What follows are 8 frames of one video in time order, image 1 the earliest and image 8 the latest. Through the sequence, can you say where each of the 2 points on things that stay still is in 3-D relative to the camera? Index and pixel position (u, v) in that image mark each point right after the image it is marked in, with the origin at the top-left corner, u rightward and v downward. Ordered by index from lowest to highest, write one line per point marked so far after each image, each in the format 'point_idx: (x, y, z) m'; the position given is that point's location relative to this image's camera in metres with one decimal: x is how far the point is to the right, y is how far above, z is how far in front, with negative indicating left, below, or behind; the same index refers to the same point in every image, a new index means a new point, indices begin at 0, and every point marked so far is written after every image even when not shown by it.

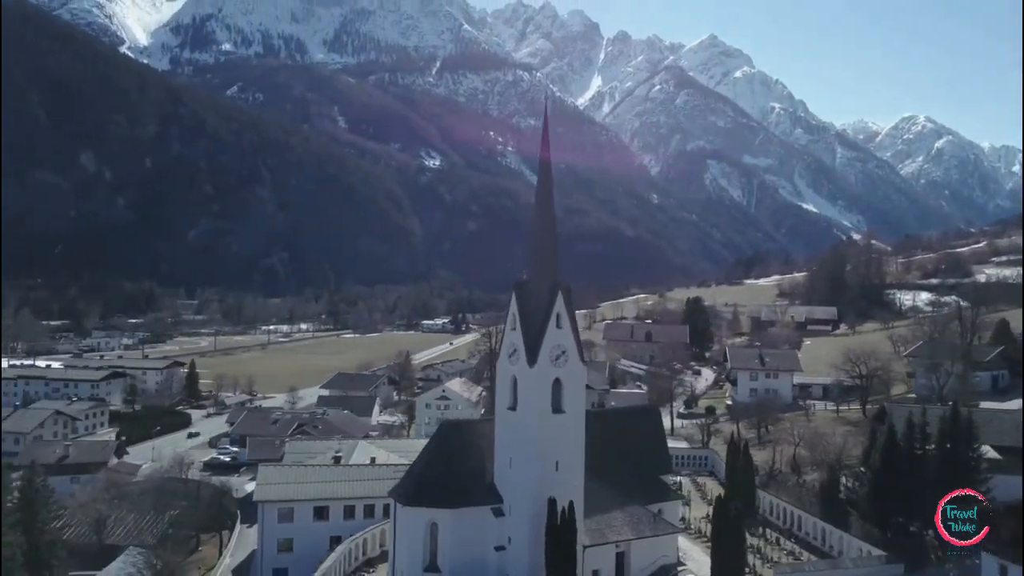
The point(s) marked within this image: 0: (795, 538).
0: (+5.4, -4.8, +15.5) m
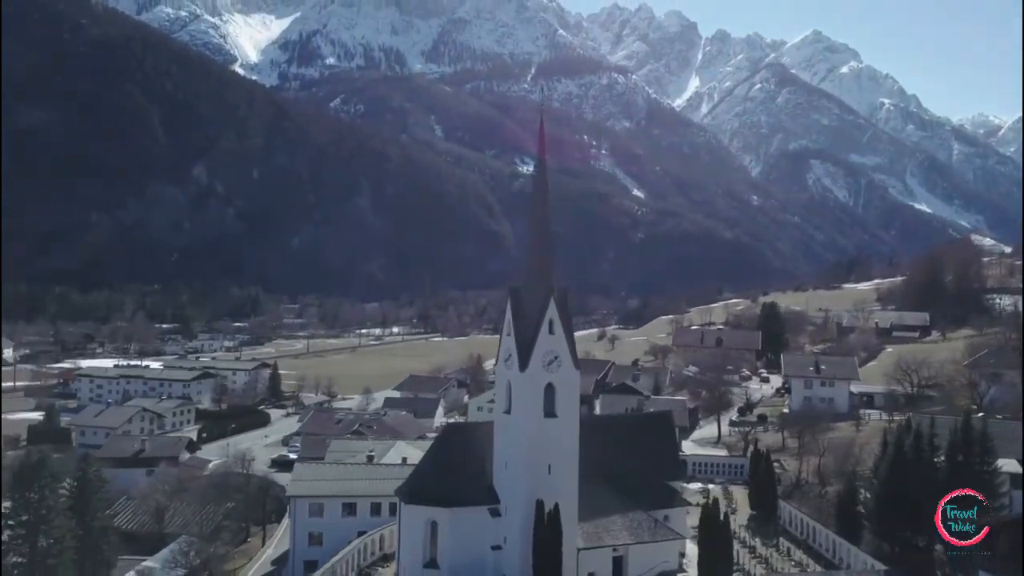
0: (+5.6, -4.9, +15.2) m
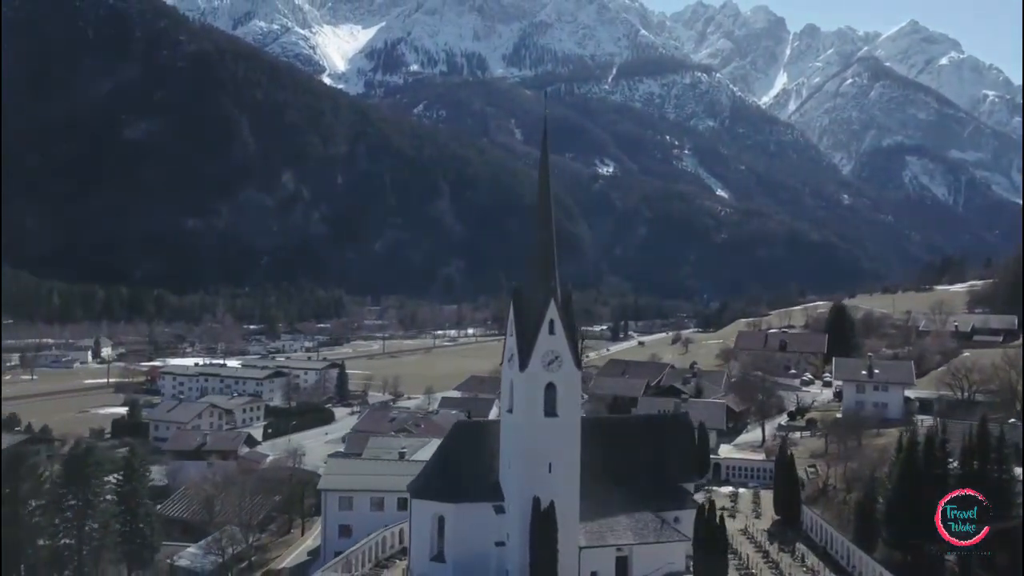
0: (+5.8, -5.0, +14.9) m
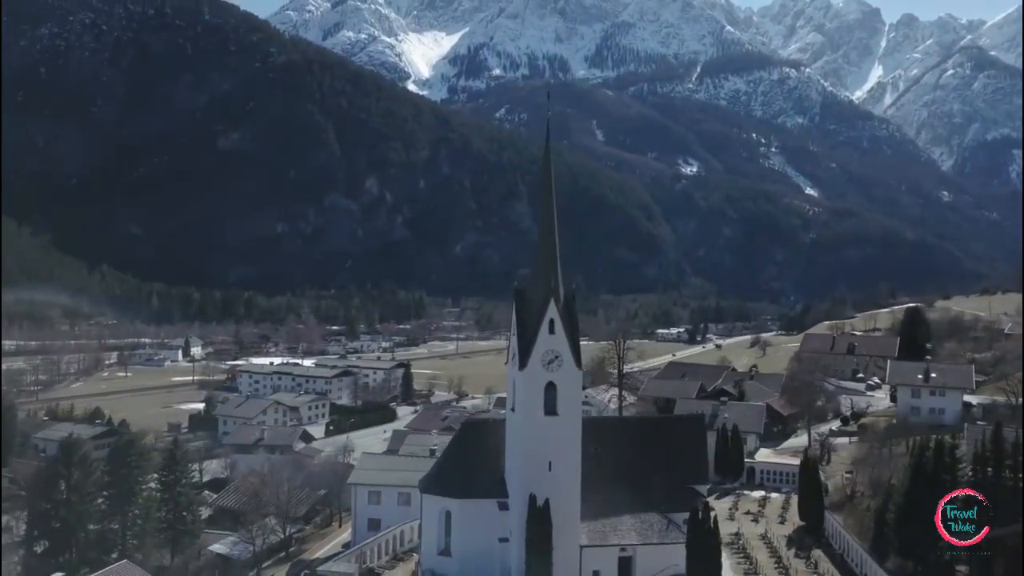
0: (+5.9, -5.0, +14.4) m
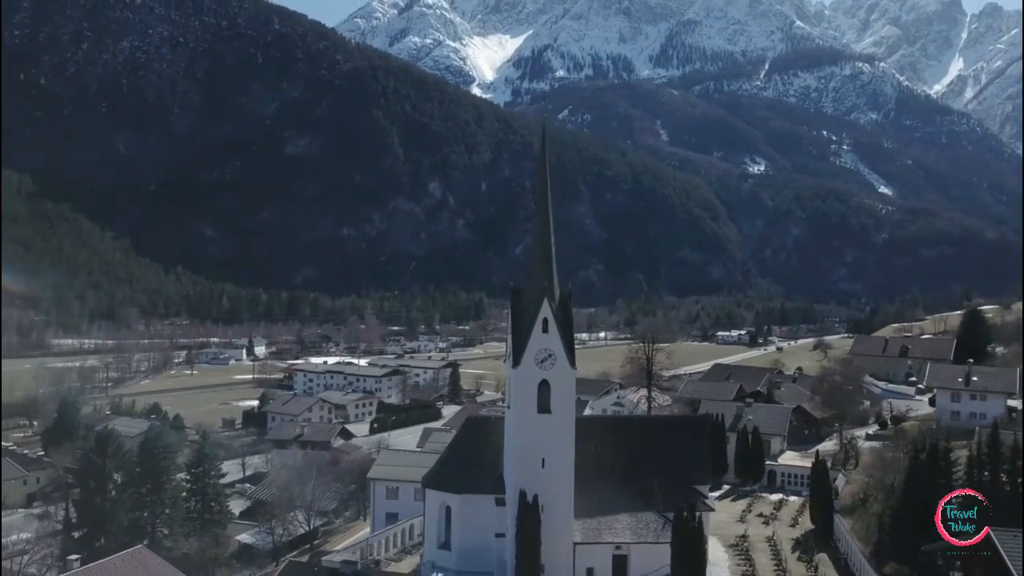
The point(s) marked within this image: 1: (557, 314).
0: (+5.8, -4.9, +14.2) m
1: (+0.8, -0.4, +14.1) m
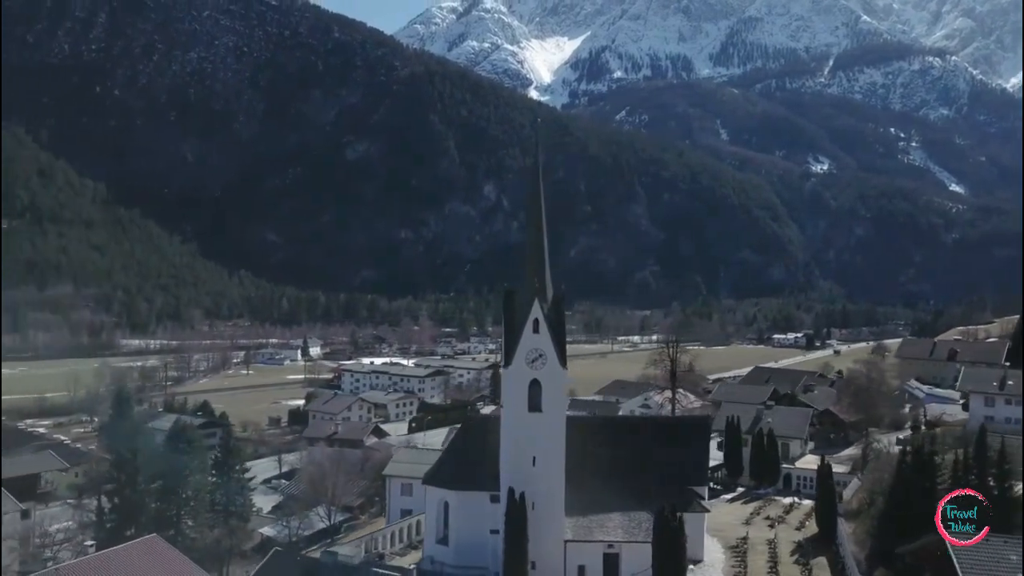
0: (+5.7, -5.0, +14.0) m
1: (+0.7, -0.5, +14.4) m
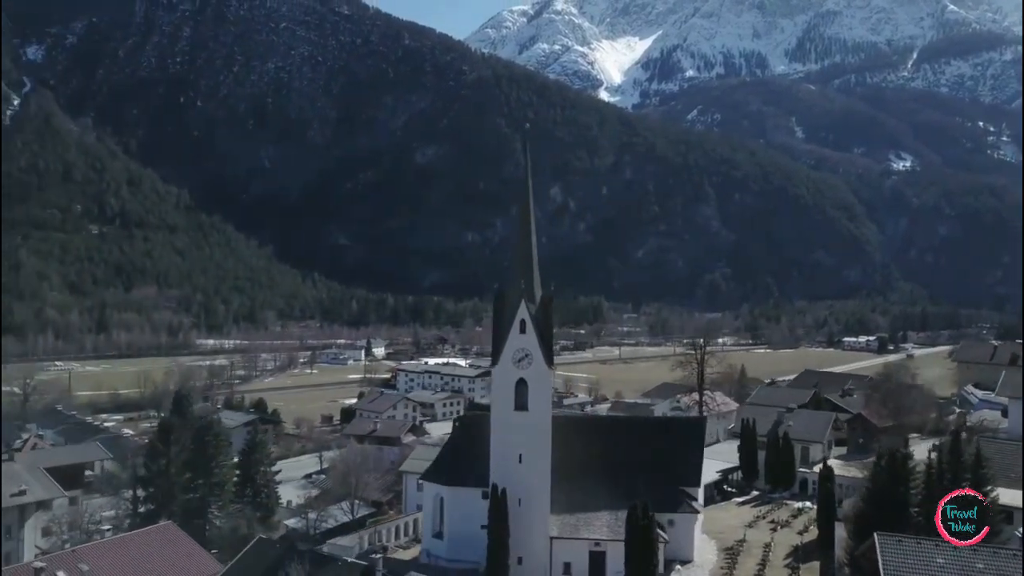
0: (+5.4, -5.0, +13.8) m
1: (+0.4, -0.5, +14.7) m
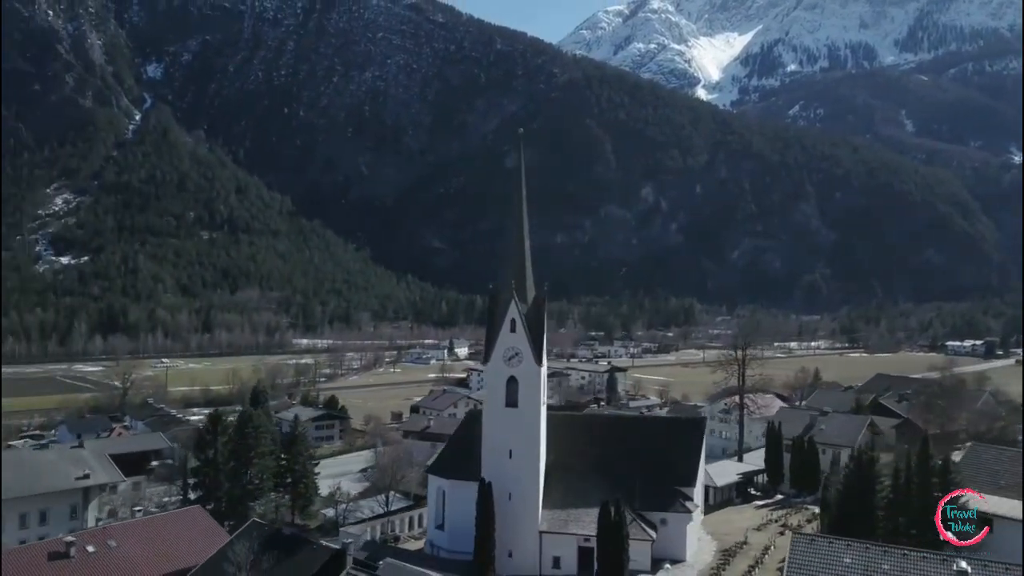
0: (+5.1, -5.0, +13.6) m
1: (+0.3, -0.5, +15.0) m
